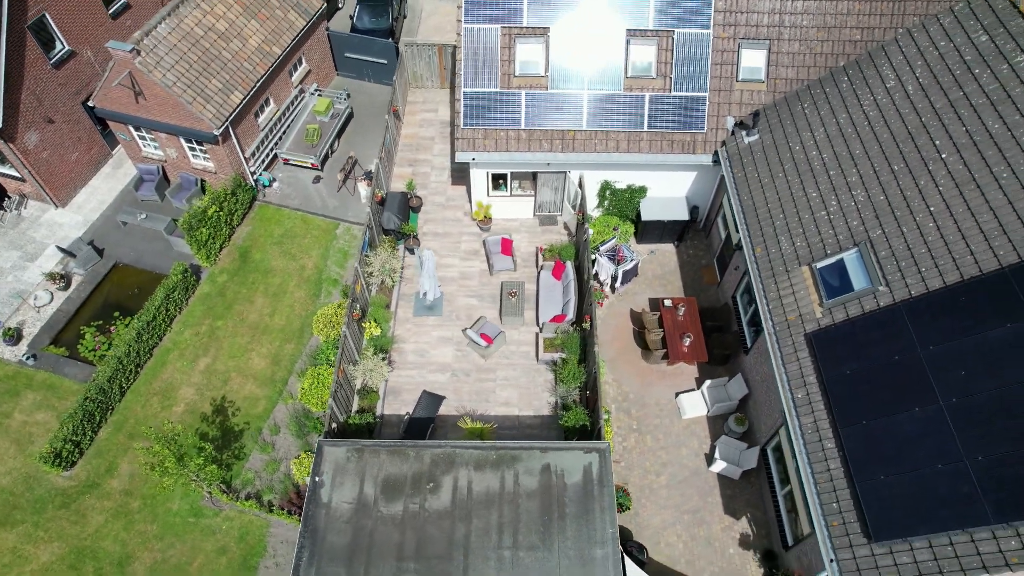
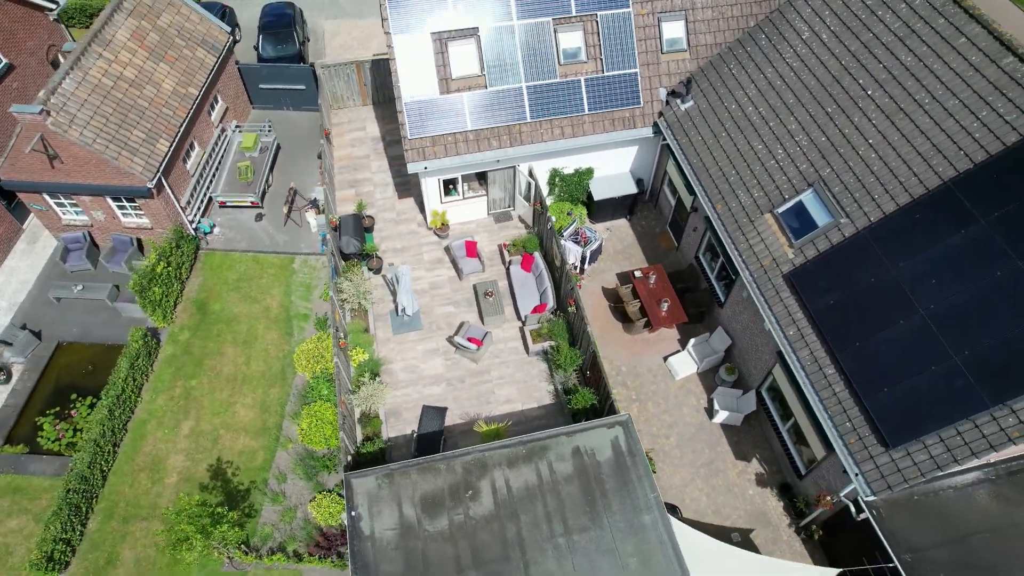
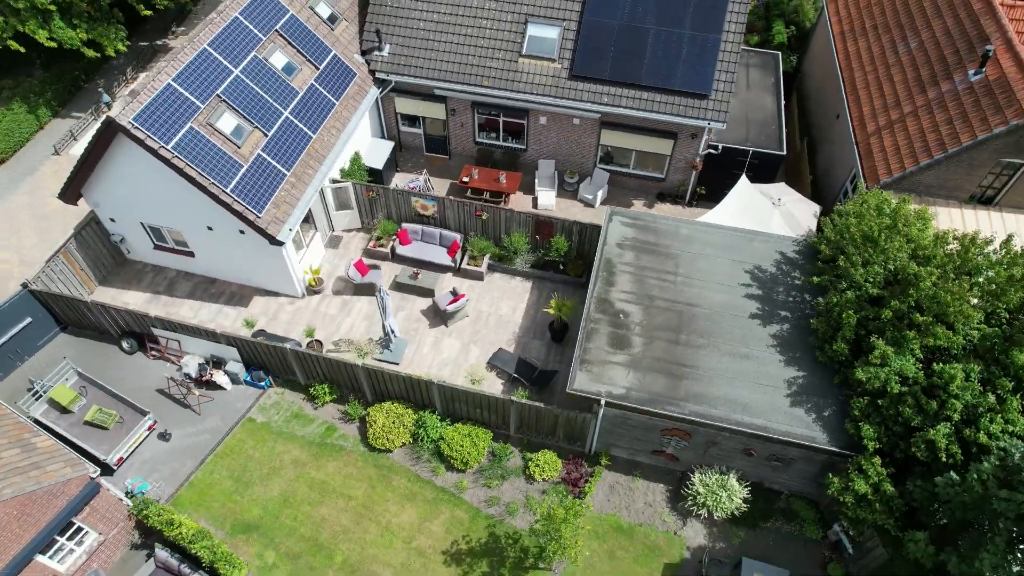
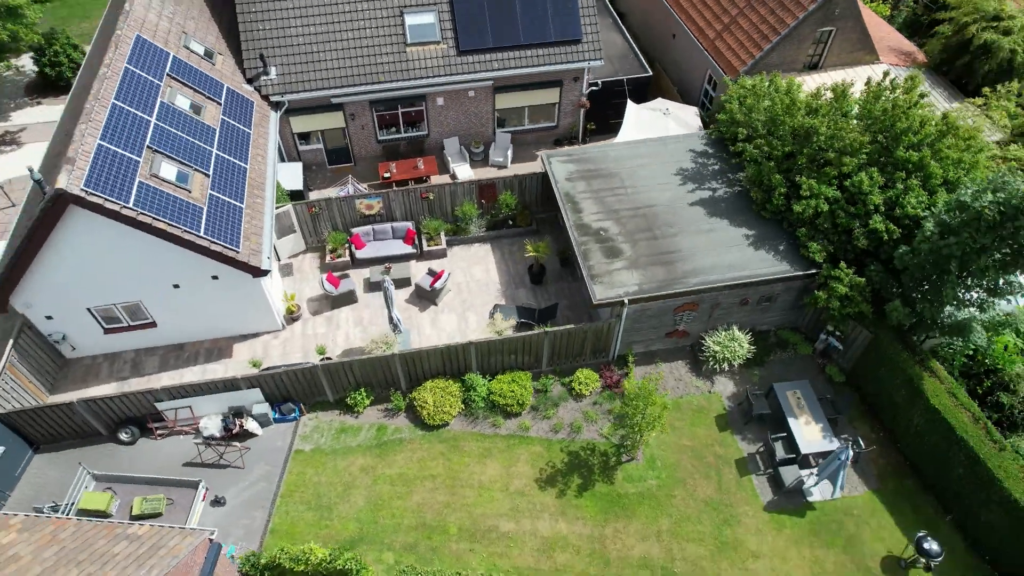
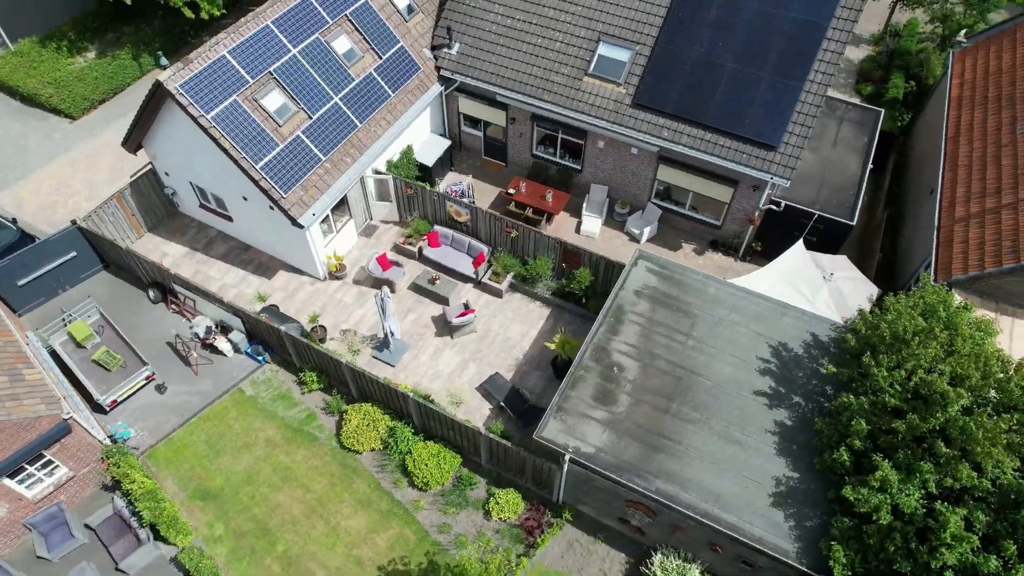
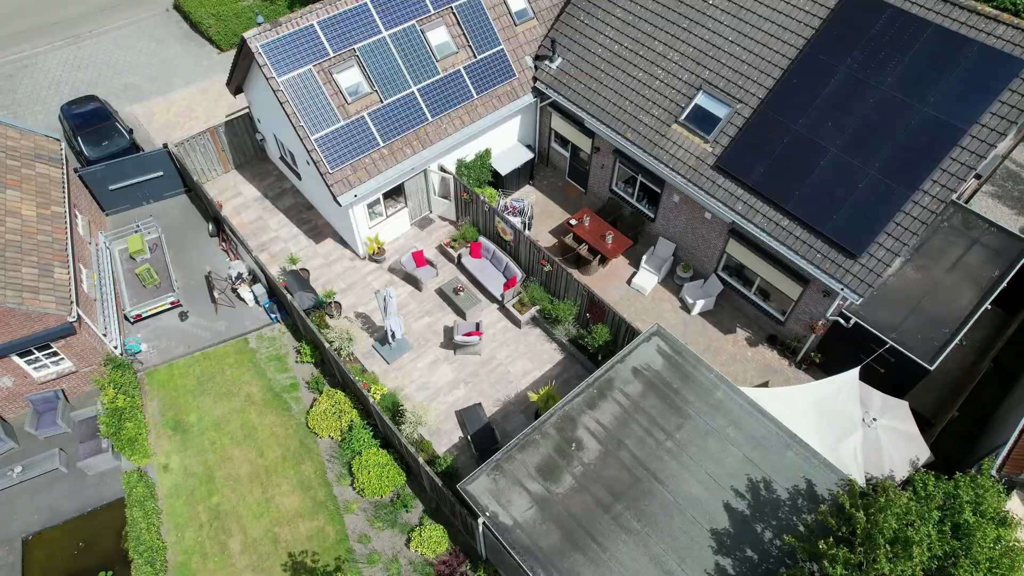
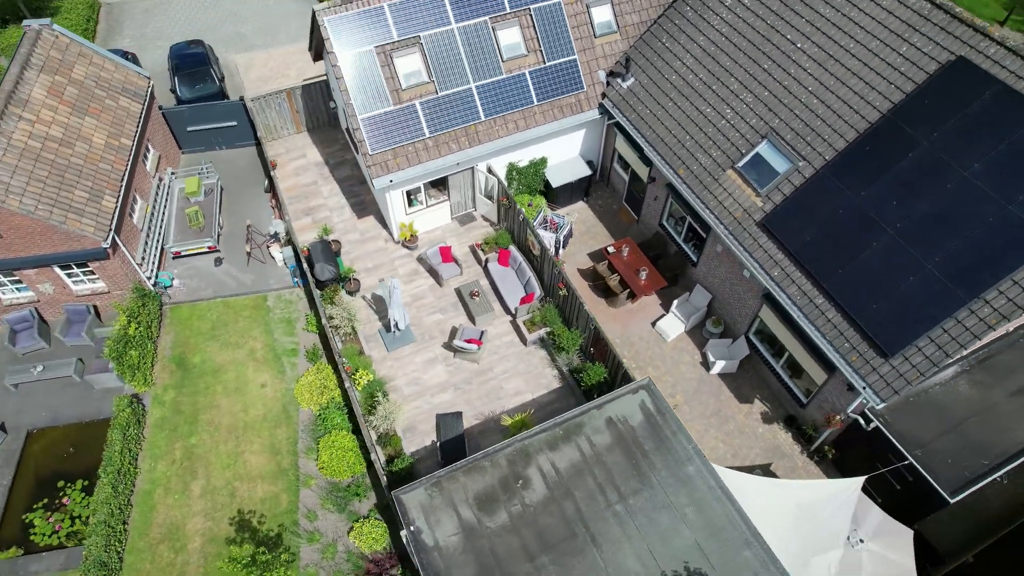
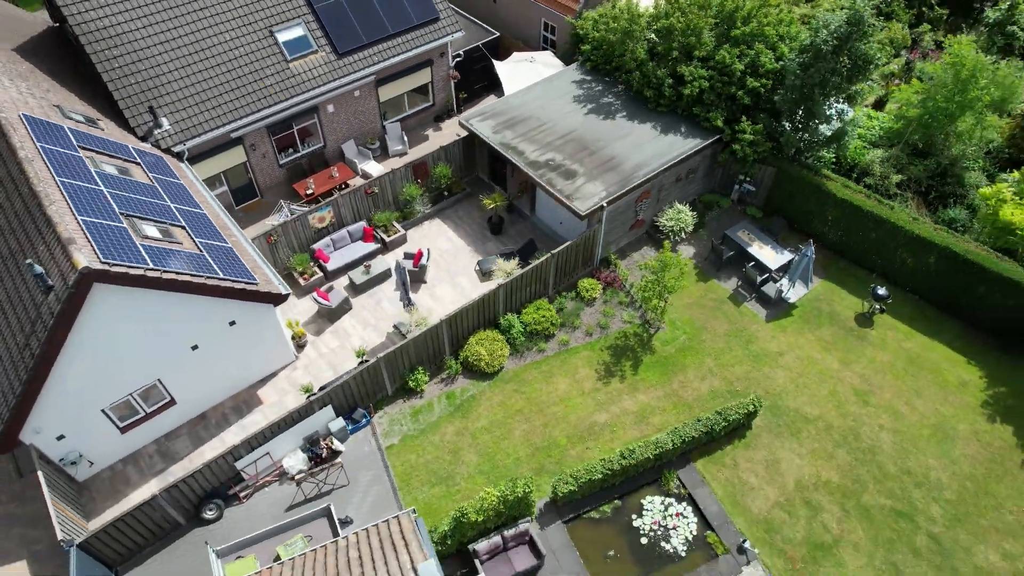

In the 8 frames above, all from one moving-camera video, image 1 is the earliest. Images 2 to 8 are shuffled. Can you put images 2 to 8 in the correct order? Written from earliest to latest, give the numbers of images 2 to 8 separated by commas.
2, 7, 6, 5, 3, 4, 8
